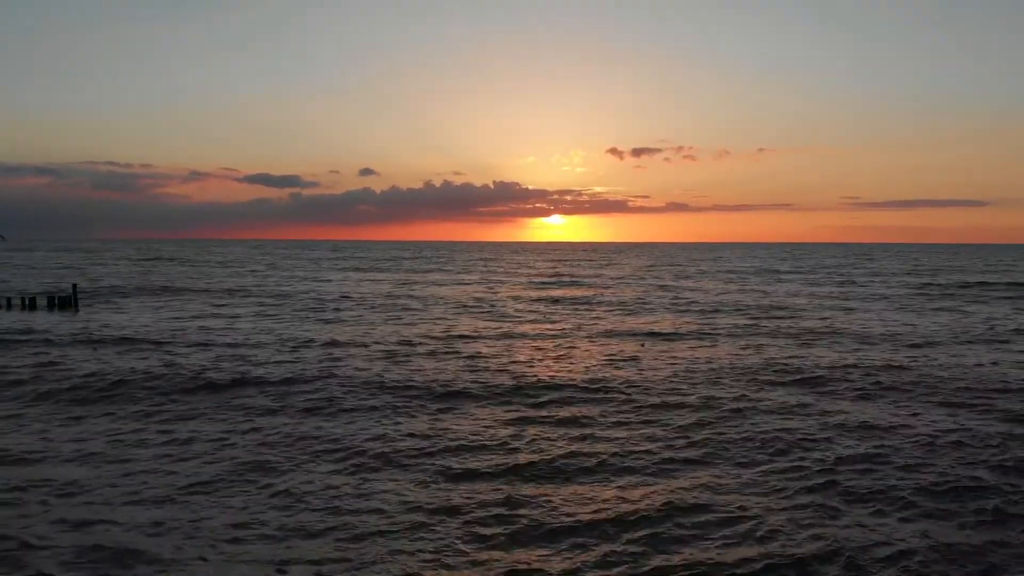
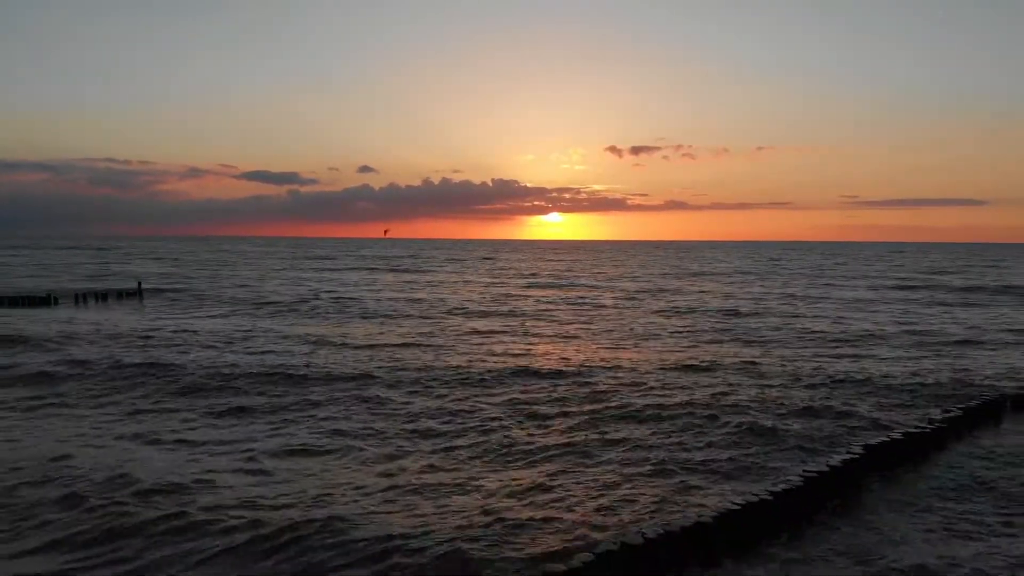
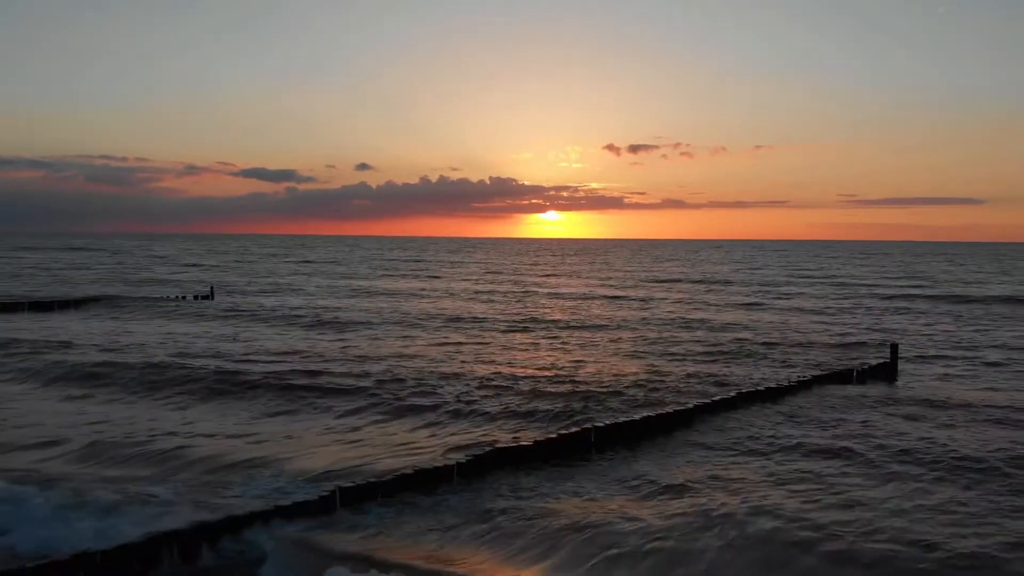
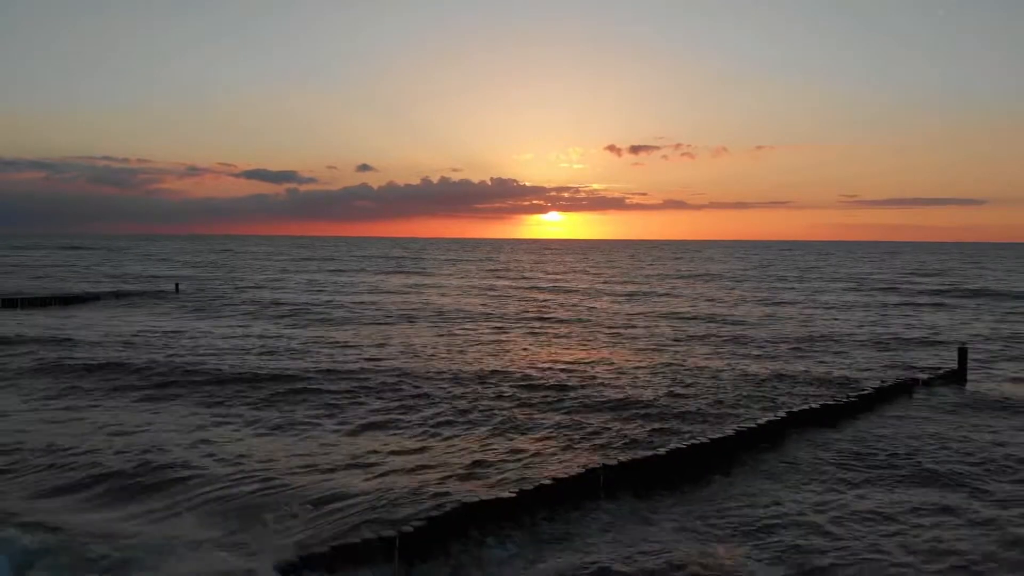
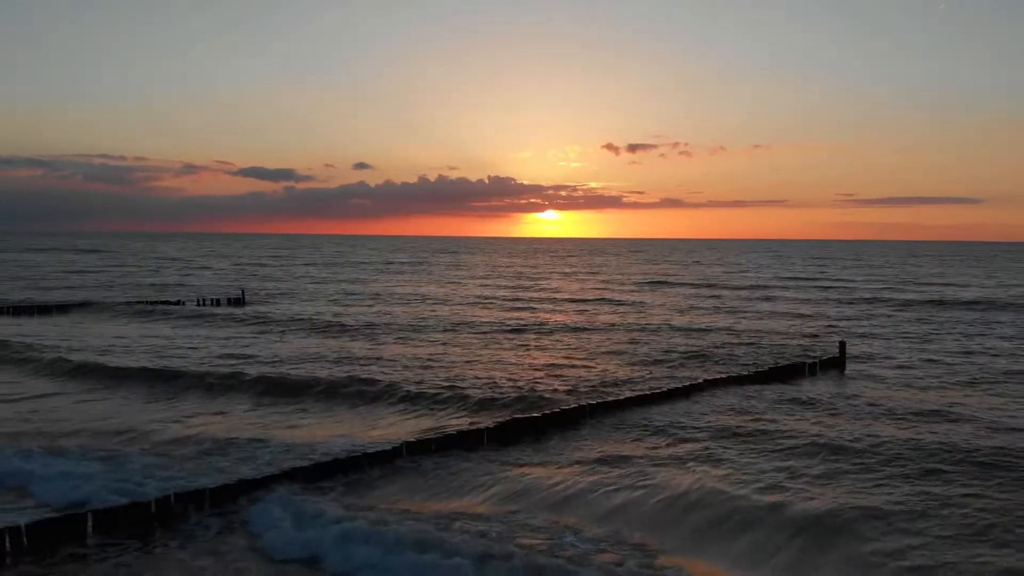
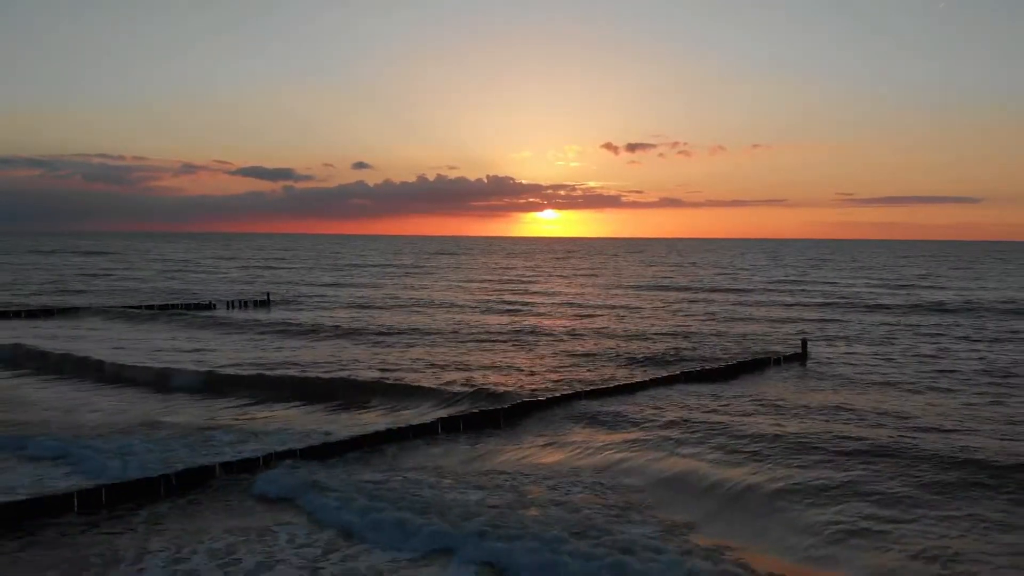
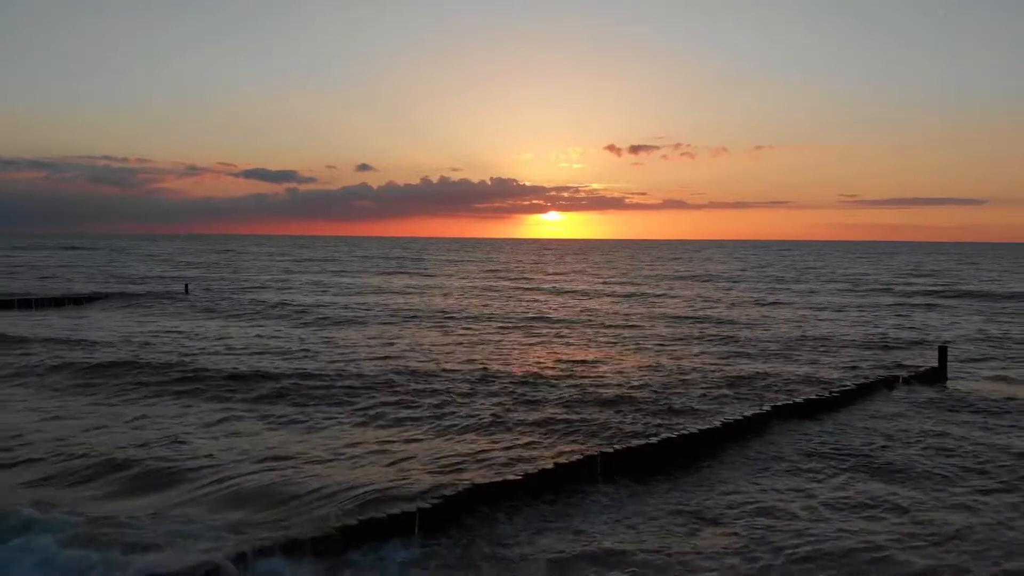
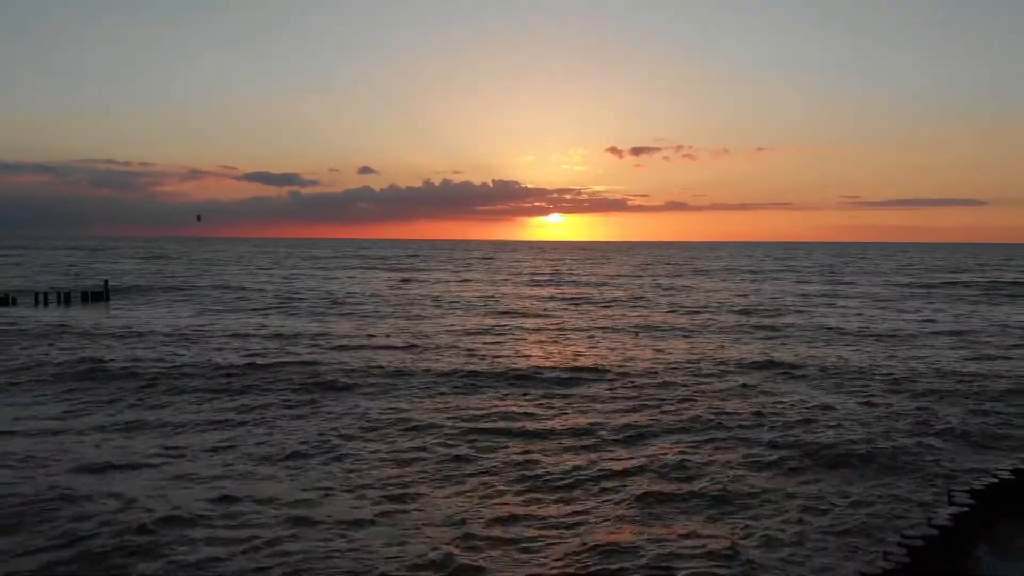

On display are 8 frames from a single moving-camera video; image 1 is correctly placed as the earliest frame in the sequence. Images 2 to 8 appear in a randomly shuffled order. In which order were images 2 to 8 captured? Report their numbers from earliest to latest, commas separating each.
8, 2, 4, 7, 3, 5, 6
